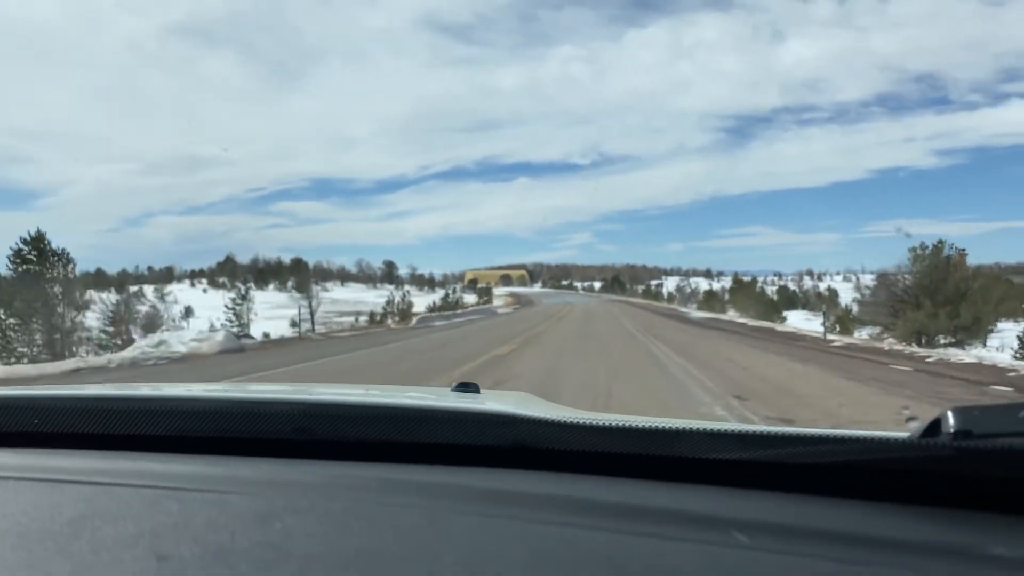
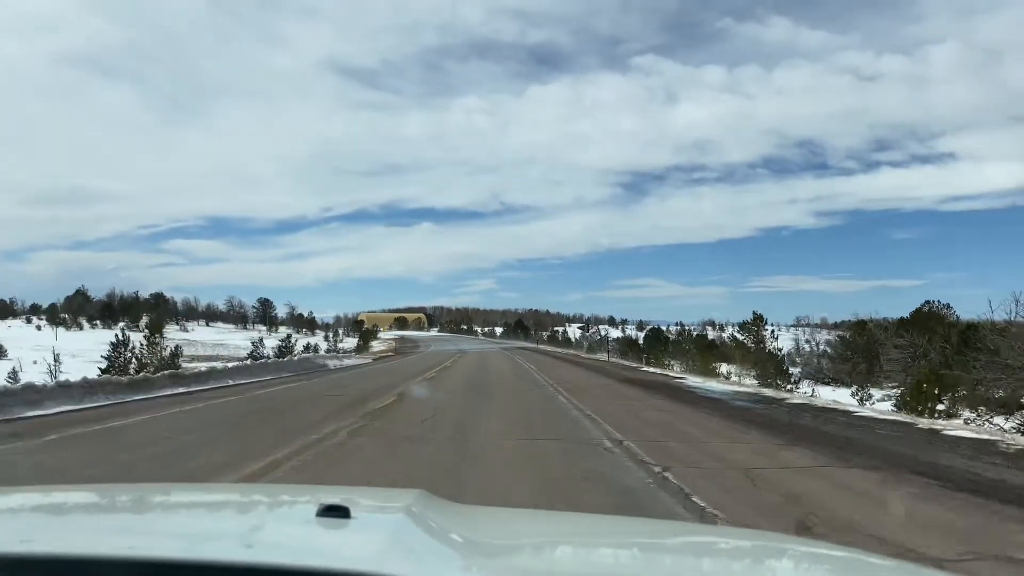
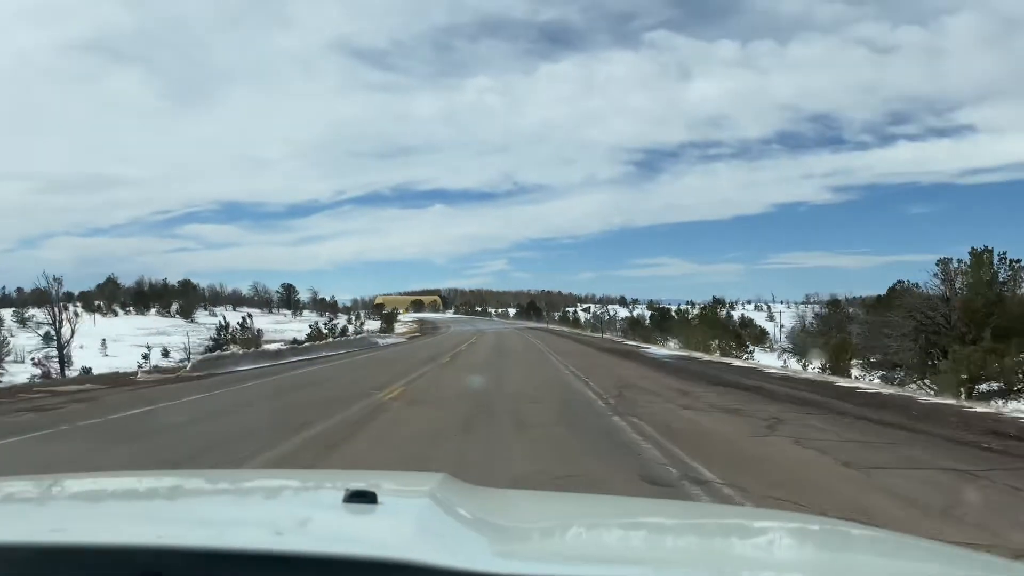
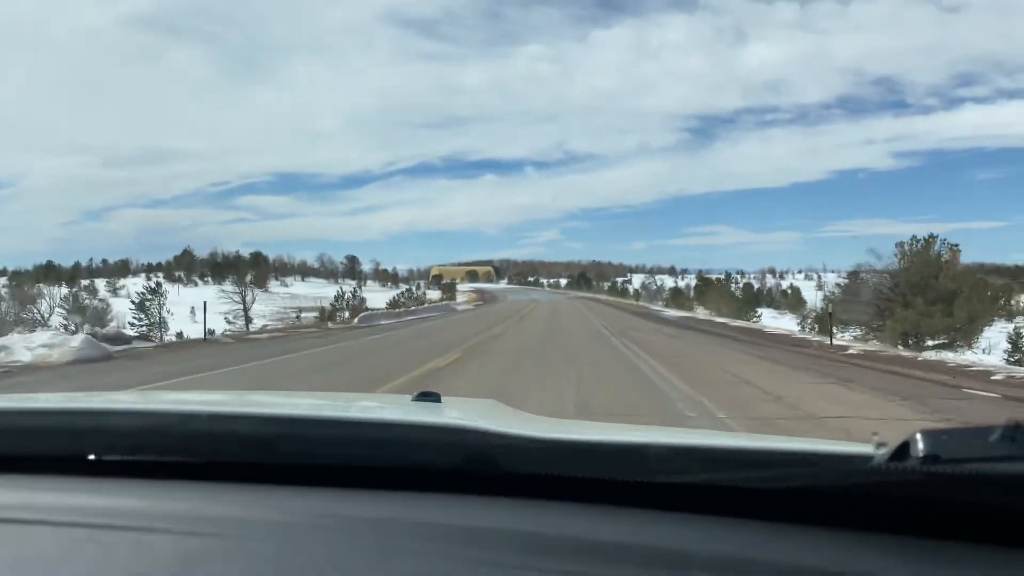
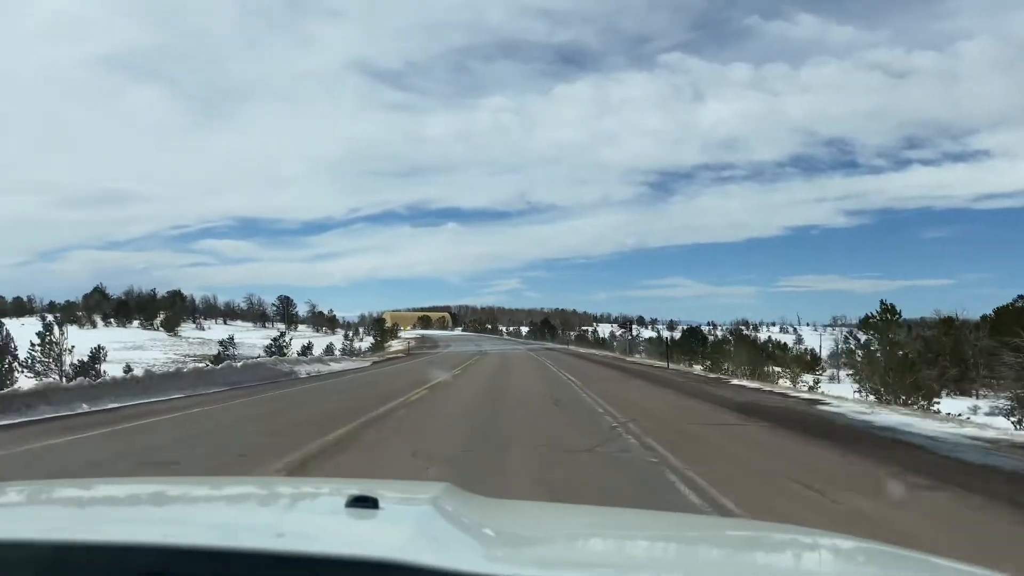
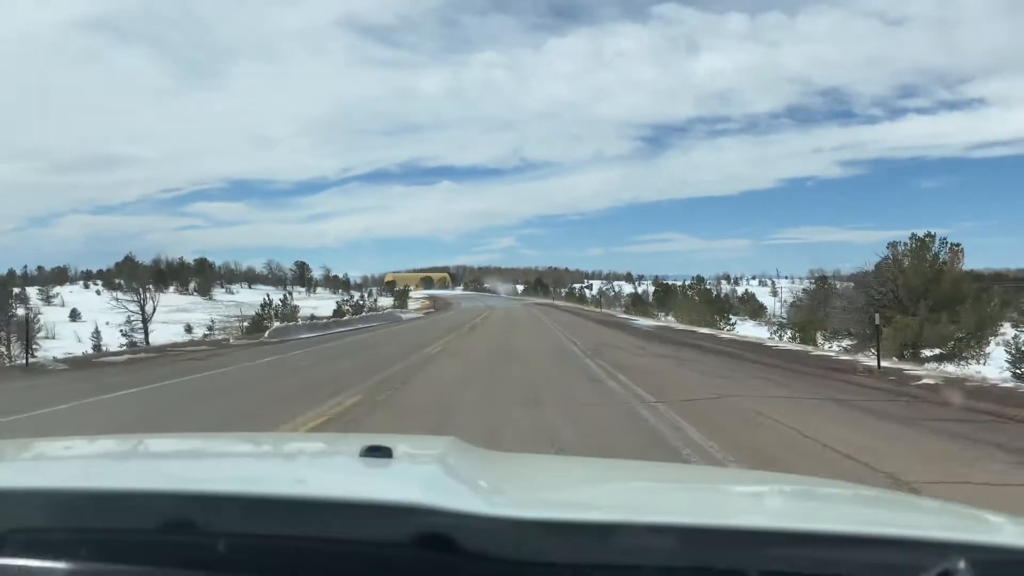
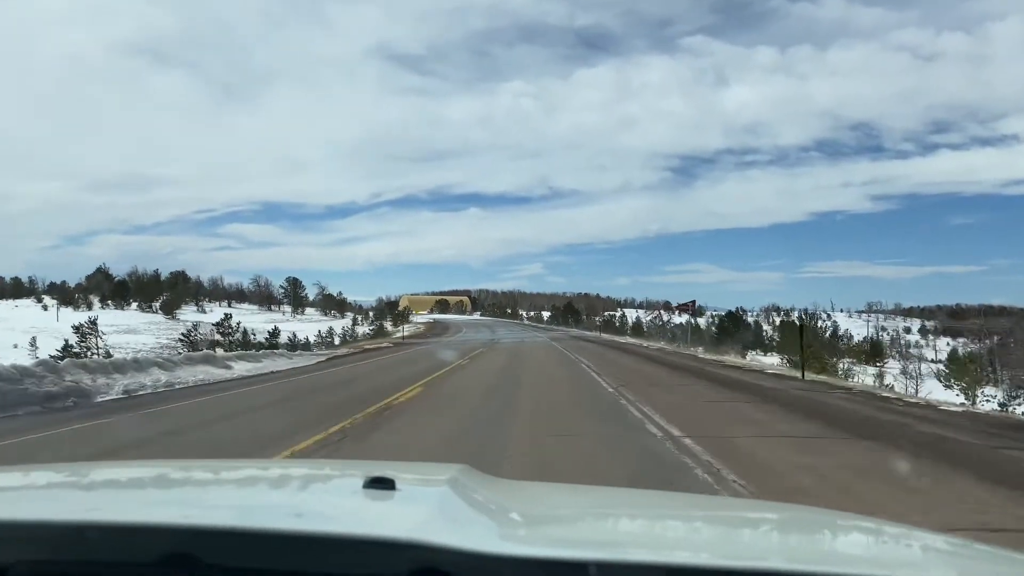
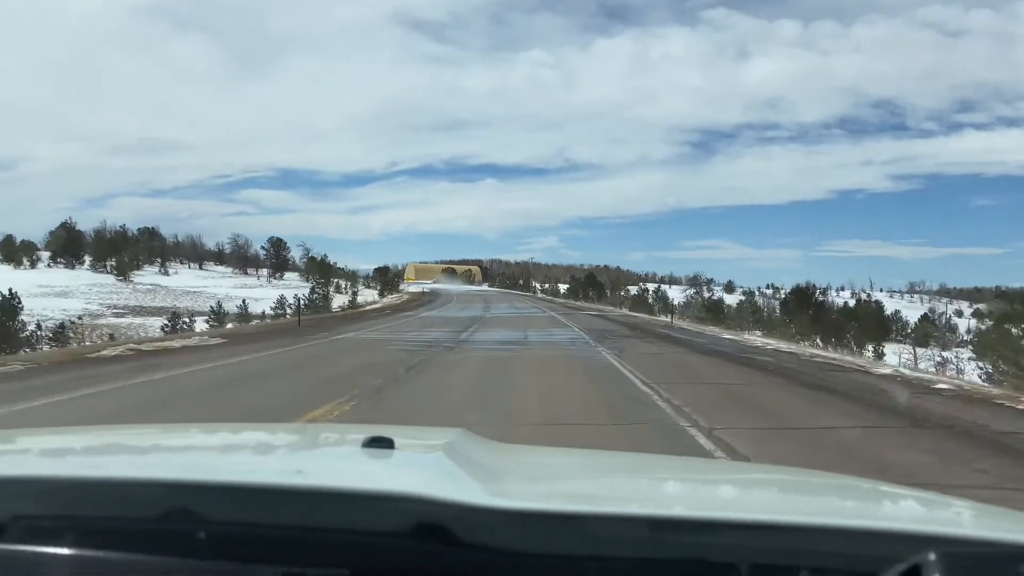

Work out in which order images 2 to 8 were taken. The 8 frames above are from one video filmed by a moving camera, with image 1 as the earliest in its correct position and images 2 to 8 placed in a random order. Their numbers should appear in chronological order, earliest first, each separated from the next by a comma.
4, 6, 3, 2, 5, 7, 8
